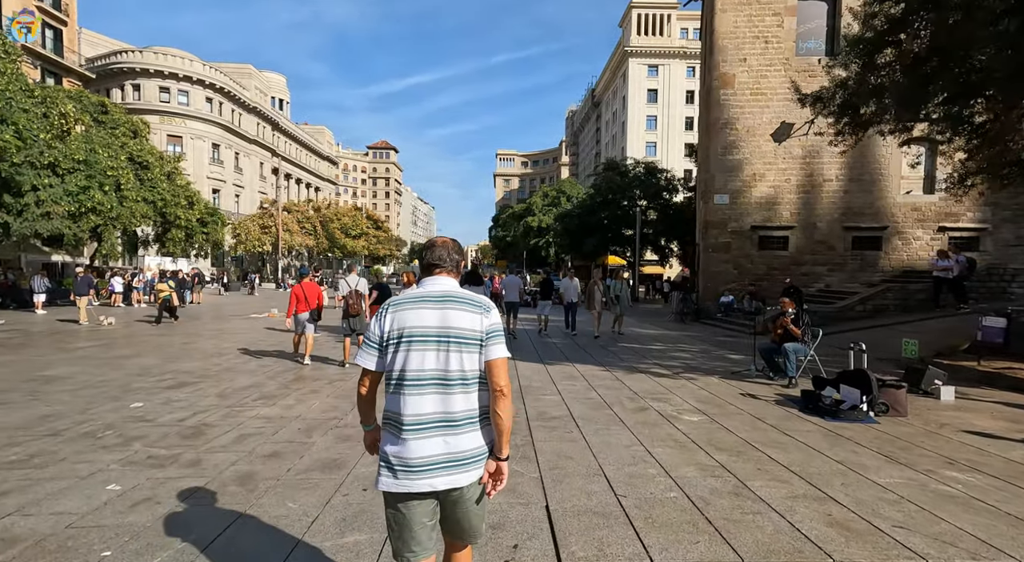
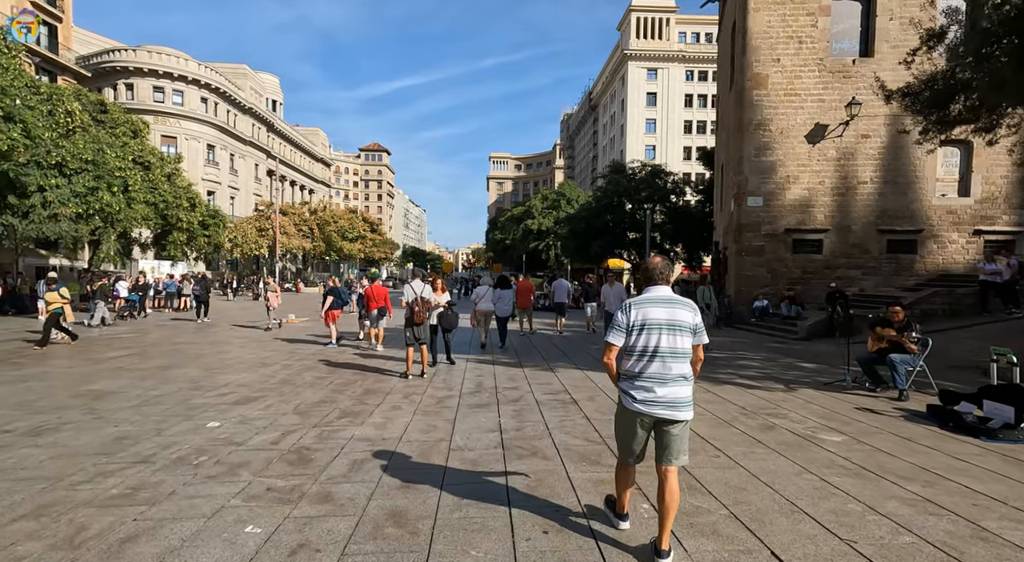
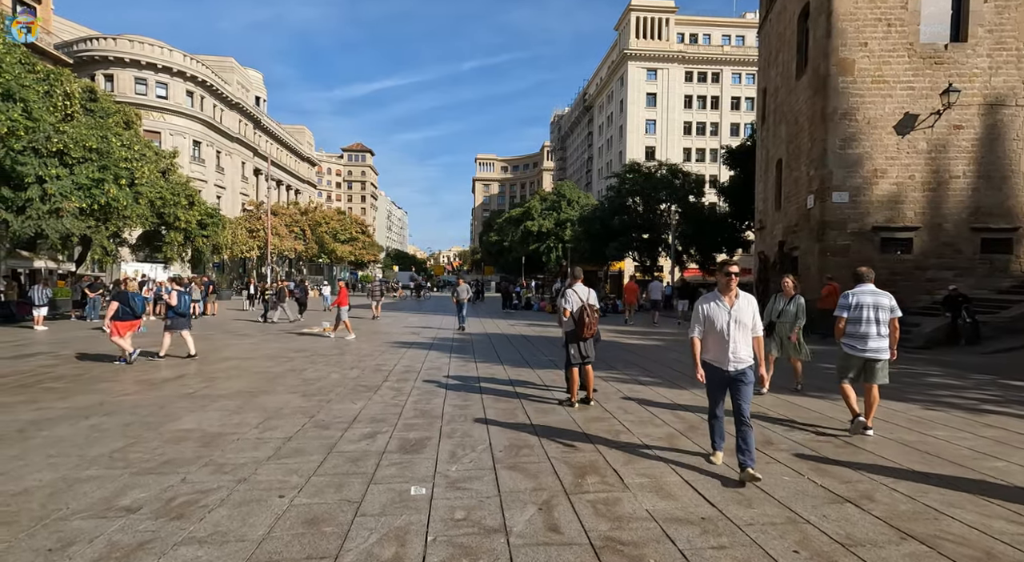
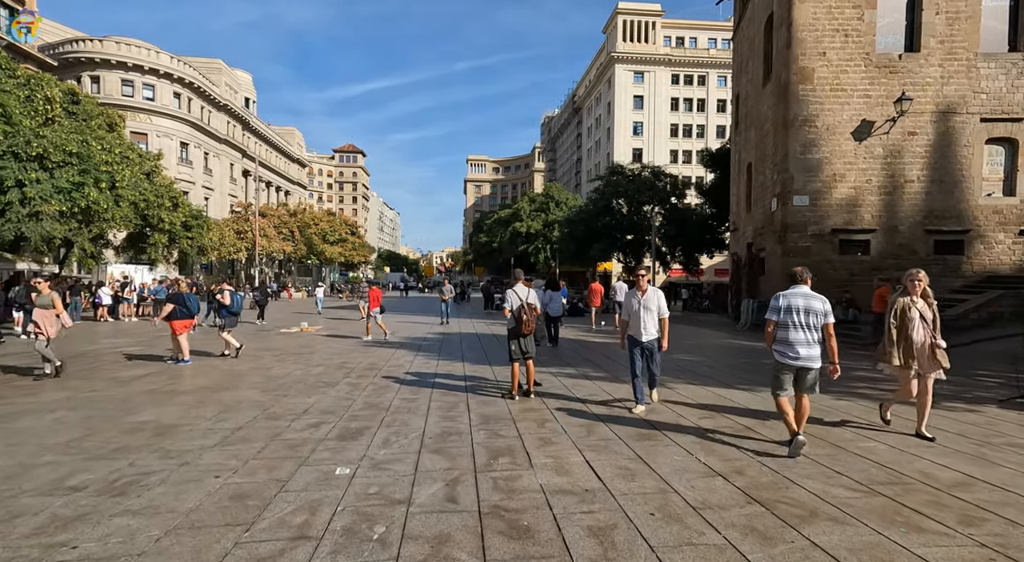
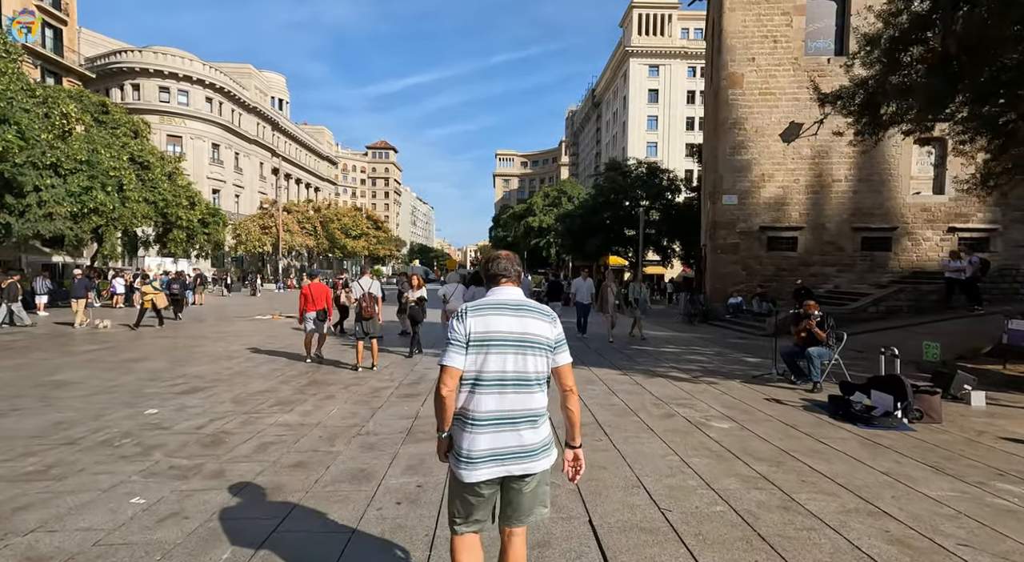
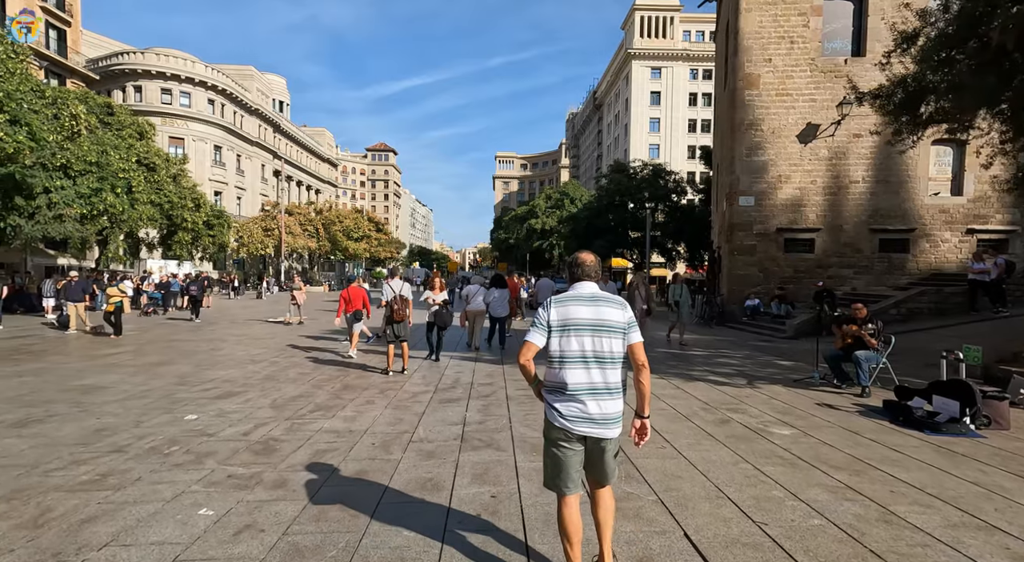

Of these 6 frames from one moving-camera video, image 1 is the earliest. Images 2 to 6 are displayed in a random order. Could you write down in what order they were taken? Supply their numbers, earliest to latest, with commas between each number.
5, 6, 2, 4, 3
